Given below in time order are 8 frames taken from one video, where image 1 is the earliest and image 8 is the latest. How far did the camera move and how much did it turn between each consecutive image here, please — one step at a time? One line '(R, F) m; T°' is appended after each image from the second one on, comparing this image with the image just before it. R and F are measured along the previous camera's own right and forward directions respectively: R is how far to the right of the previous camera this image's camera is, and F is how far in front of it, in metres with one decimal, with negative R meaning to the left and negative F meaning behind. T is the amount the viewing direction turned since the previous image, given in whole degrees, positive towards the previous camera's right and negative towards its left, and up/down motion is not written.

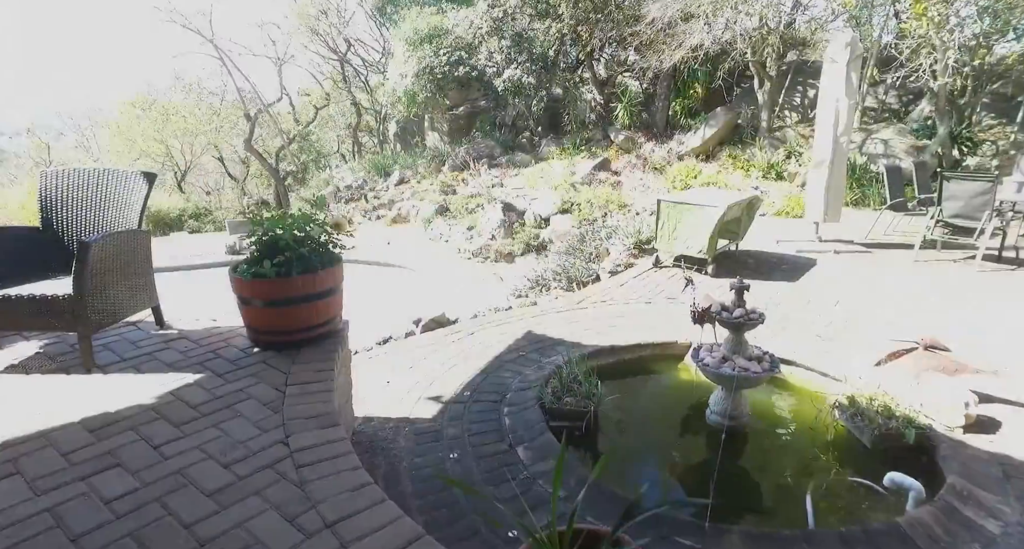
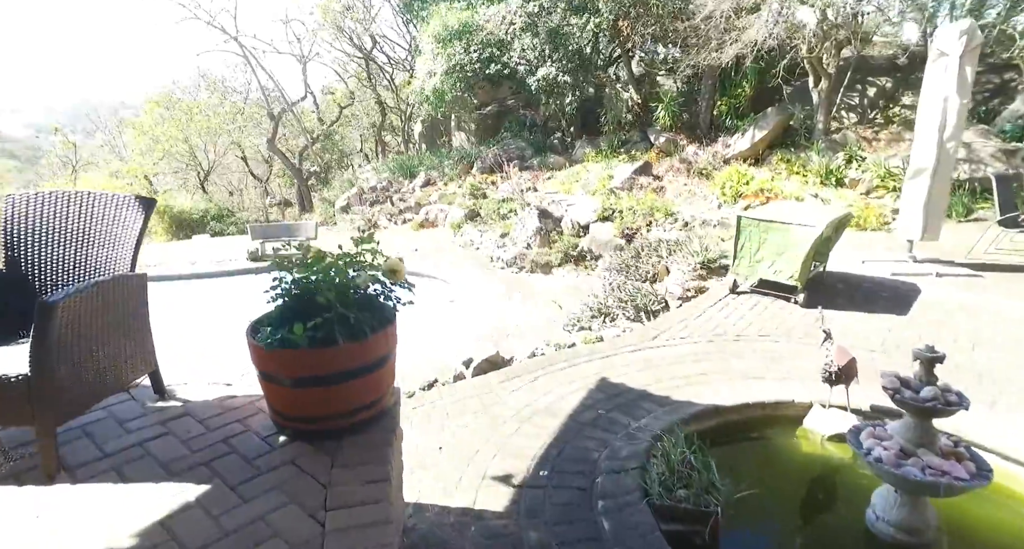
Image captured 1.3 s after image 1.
(-0.3, +0.6) m; -2°
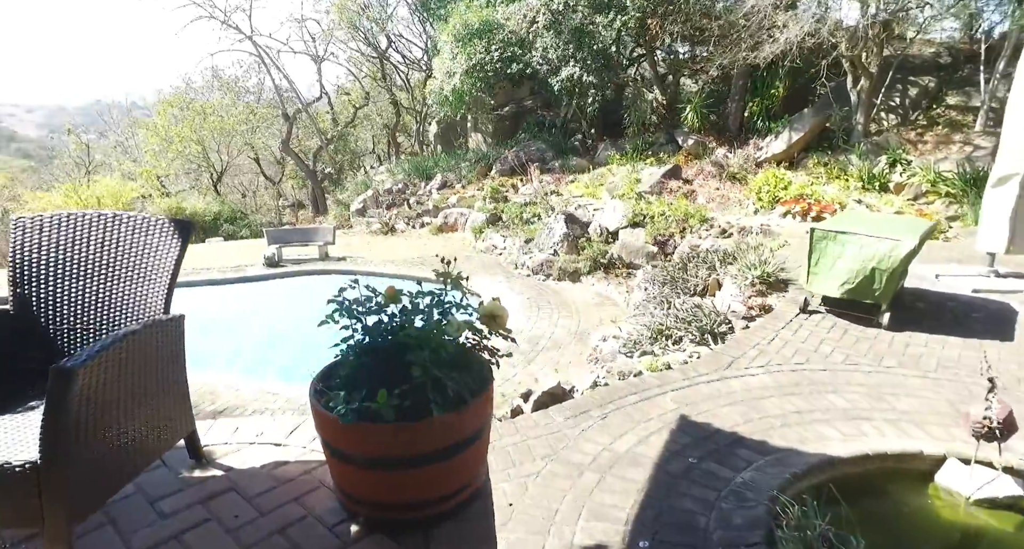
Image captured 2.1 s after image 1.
(-0.3, +0.4) m; -1°
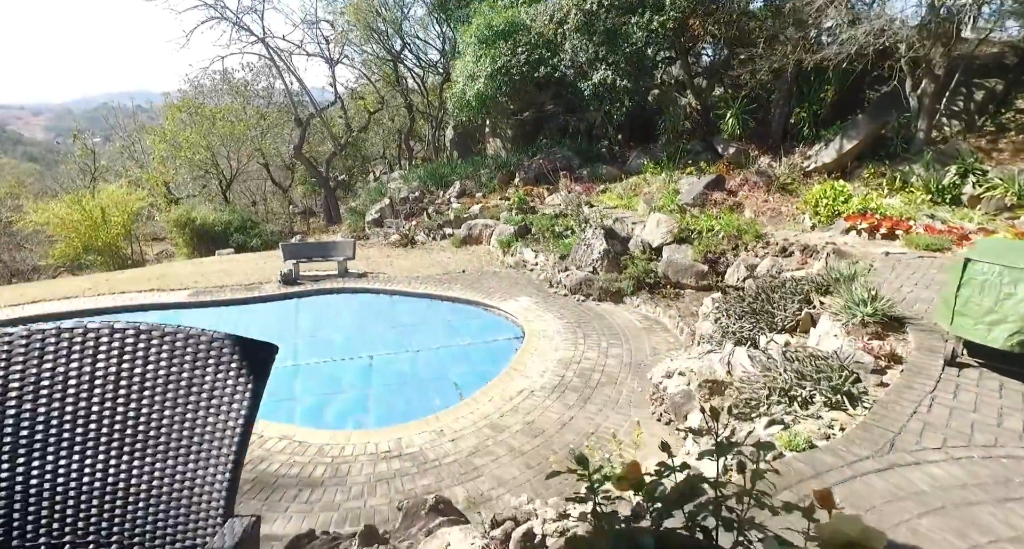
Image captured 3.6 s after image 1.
(-0.5, +0.7) m; 0°
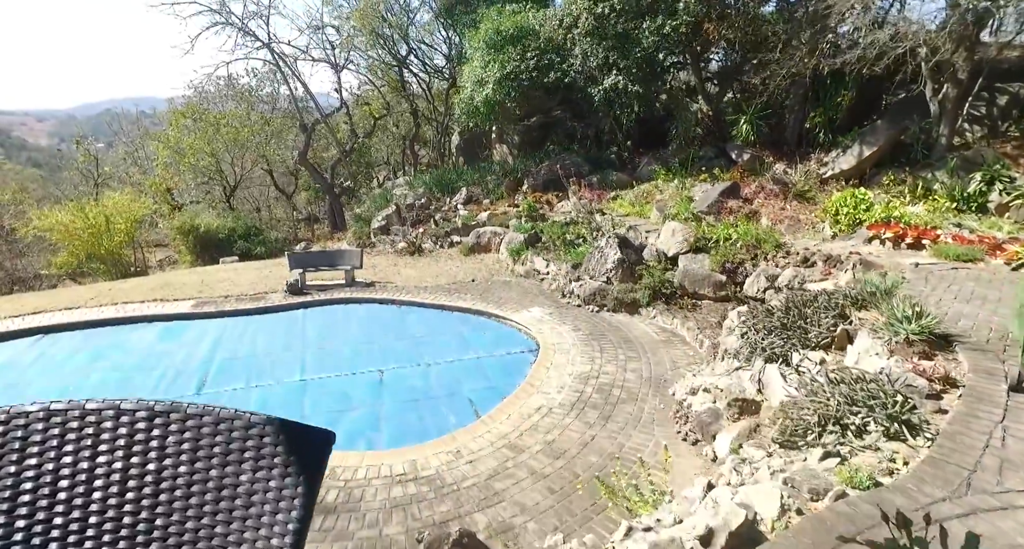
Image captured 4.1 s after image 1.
(-0.2, +0.2) m; 0°
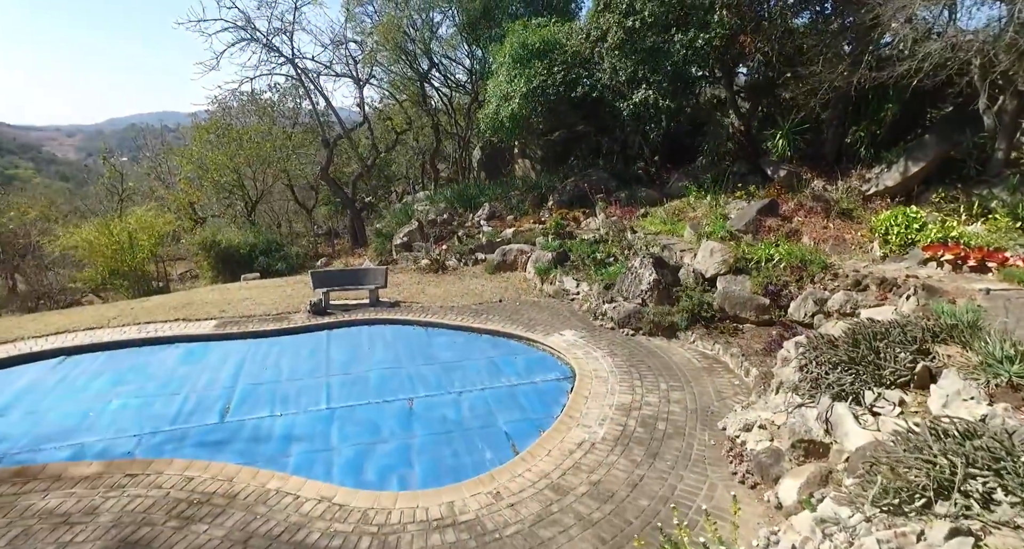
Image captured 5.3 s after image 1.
(-0.3, +0.3) m; -1°
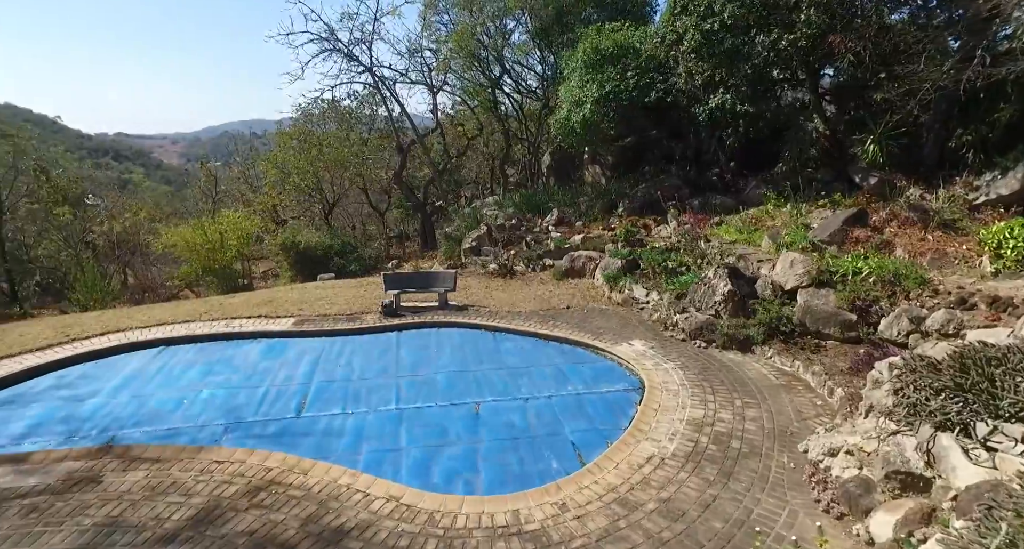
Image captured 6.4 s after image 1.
(-0.1, 0.0) m; -7°
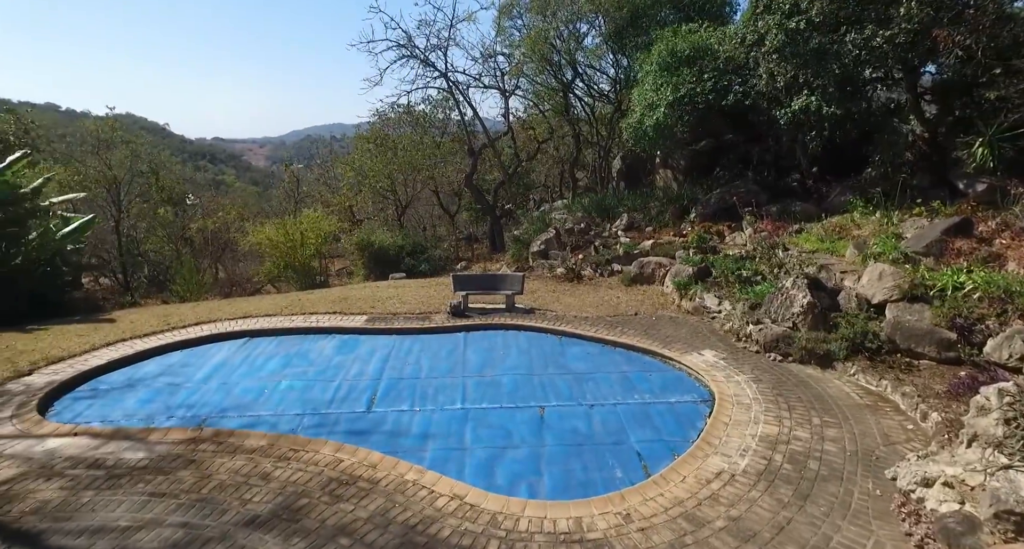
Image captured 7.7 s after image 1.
(-0.2, -0.1) m; -7°
